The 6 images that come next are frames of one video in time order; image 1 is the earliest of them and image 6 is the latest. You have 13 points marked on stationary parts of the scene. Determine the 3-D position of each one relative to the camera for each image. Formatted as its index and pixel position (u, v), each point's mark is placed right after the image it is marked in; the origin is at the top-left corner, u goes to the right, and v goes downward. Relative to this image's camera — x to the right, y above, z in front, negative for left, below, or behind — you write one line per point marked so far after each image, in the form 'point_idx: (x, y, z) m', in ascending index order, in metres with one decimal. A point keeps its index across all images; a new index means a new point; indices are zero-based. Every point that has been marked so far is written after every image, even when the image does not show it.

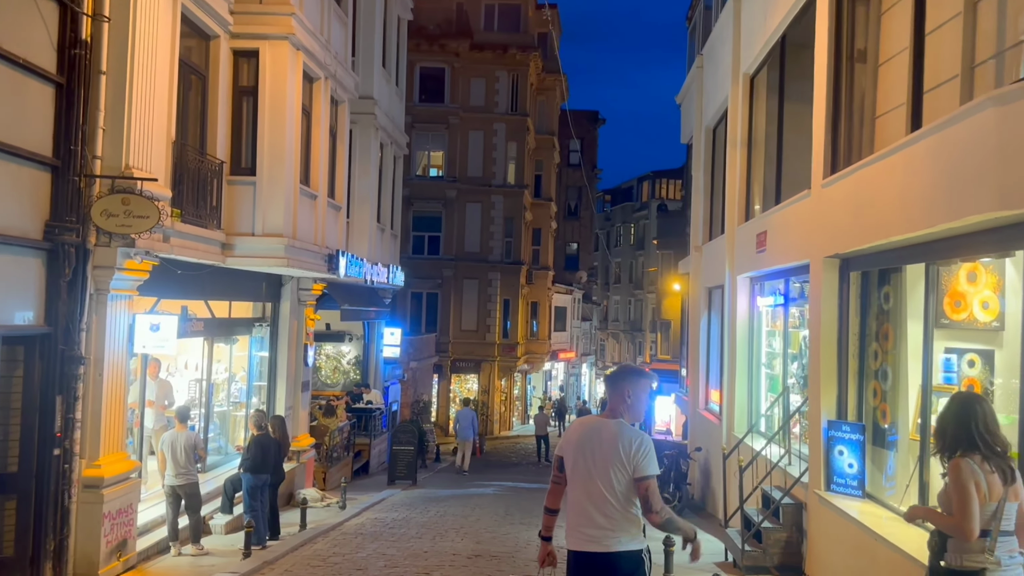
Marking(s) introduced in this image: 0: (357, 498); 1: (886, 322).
0: (-2.6, -3.6, +15.0) m
1: (+3.4, -0.3, +8.1) m
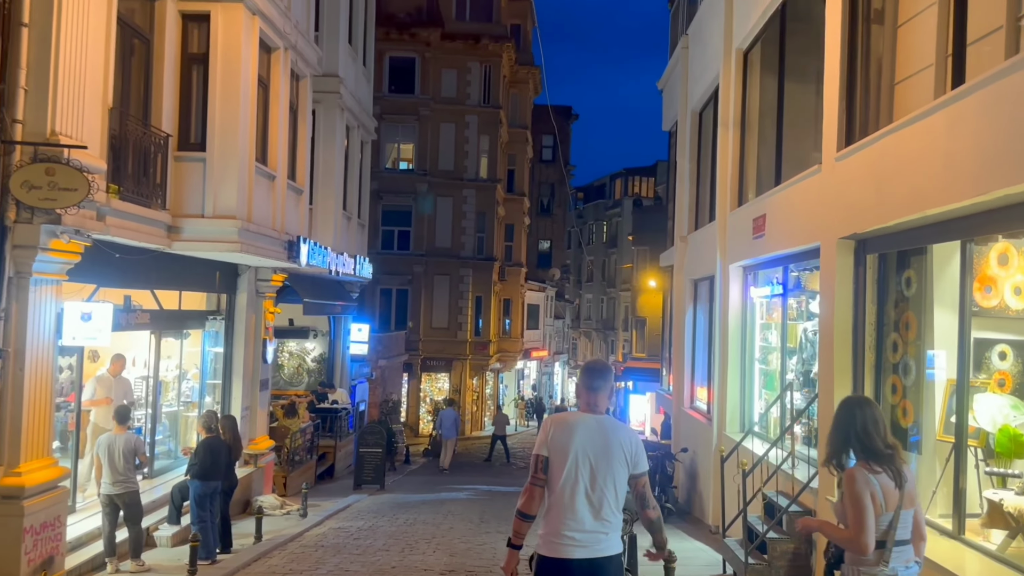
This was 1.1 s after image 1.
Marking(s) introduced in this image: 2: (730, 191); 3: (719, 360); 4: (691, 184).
0: (-3.0, -3.4, +14.0) m
1: (+3.3, -0.2, +7.2) m
2: (+3.0, +1.3, +12.0) m
3: (+2.8, -0.9, +11.9) m
4: (+3.1, +1.8, +14.8) m
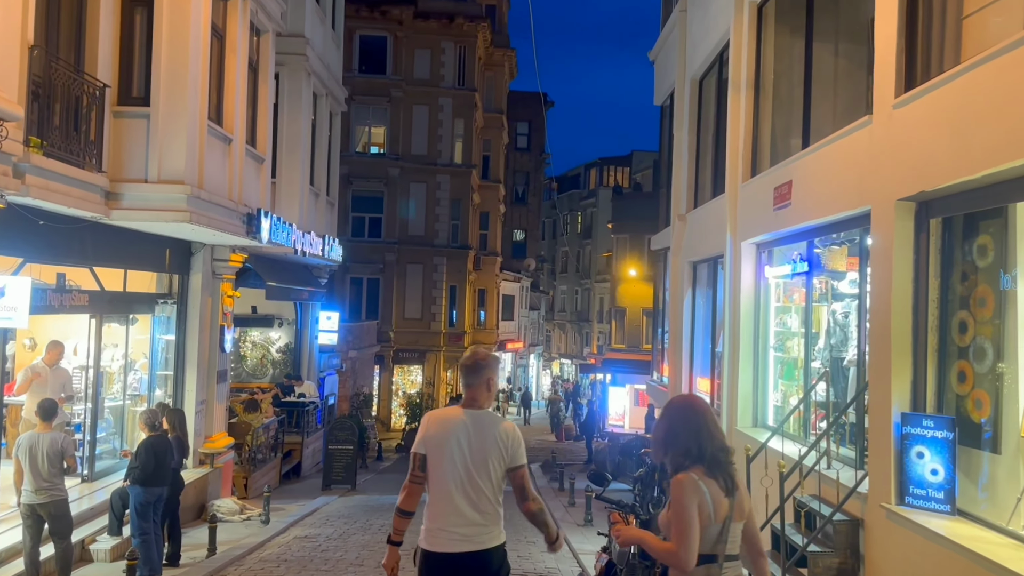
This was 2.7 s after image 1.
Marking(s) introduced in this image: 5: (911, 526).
0: (-3.3, -3.2, +12.6) m
1: (+3.3, 0.0, +6.1) m
2: (+2.9, +1.6, +10.9) m
3: (+2.7, -0.7, +10.8) m
4: (+2.8, +2.0, +13.7) m
5: (+2.8, -1.7, +6.1) m
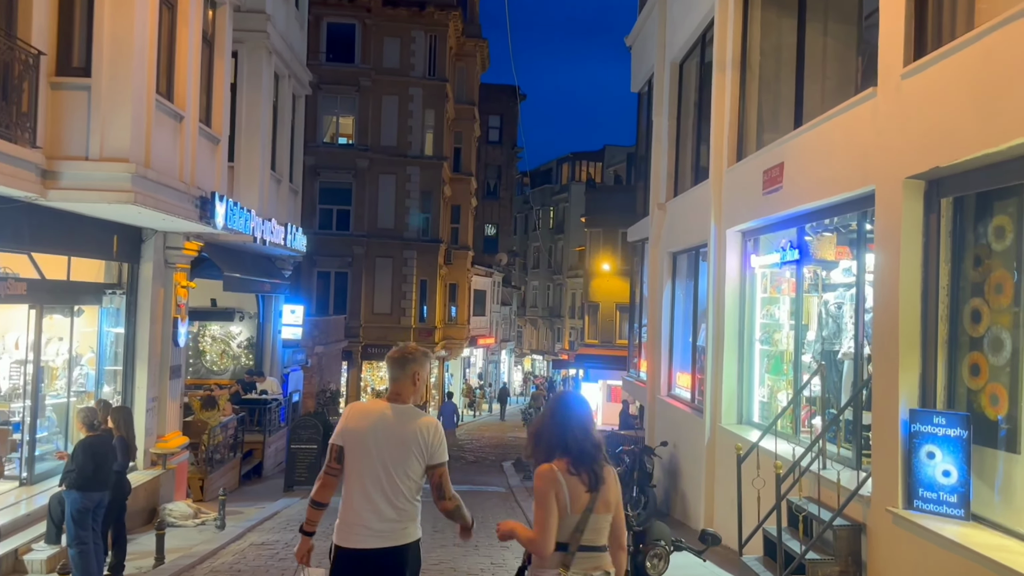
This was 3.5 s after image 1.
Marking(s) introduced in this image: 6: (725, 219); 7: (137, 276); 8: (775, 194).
0: (-3.7, -3.0, +11.9) m
1: (+3.1, +0.1, +5.6) m
2: (+2.6, +1.7, +10.3) m
3: (+2.3, -0.6, +10.3) m
4: (+2.4, +2.1, +13.1) m
5: (+2.6, -1.6, +5.6) m
6: (+2.5, +0.8, +10.2) m
7: (-4.8, +0.2, +11.3) m
8: (+2.5, +0.9, +8.5) m
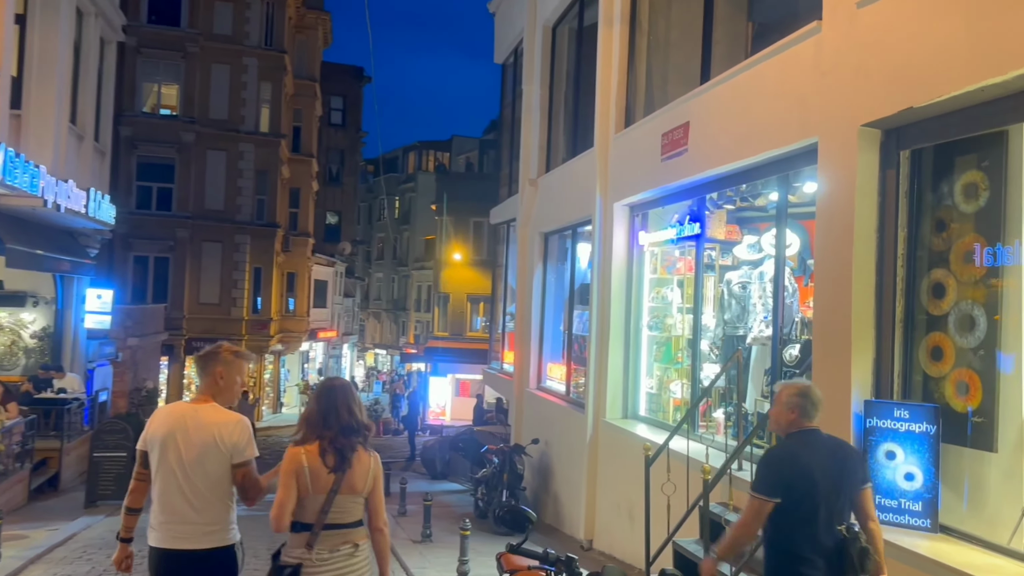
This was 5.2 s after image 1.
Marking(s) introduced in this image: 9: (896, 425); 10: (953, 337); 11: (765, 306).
0: (-5.4, -2.8, +9.8) m
1: (+2.5, +0.3, +4.8) m
2: (+1.1, +1.9, +9.3) m
3: (+0.9, -0.4, +9.2) m
4: (+0.4, +2.4, +12.0) m
5: (+2.0, -1.4, +4.6) m
6: (+1.0, +1.0, +9.1) m
7: (-6.4, +0.4, +8.9) m
8: (+1.4, +1.1, +7.5) m
9: (+2.1, -0.7, +4.7) m
10: (+2.4, -0.3, +4.8) m
11: (+2.0, -0.2, +6.9) m
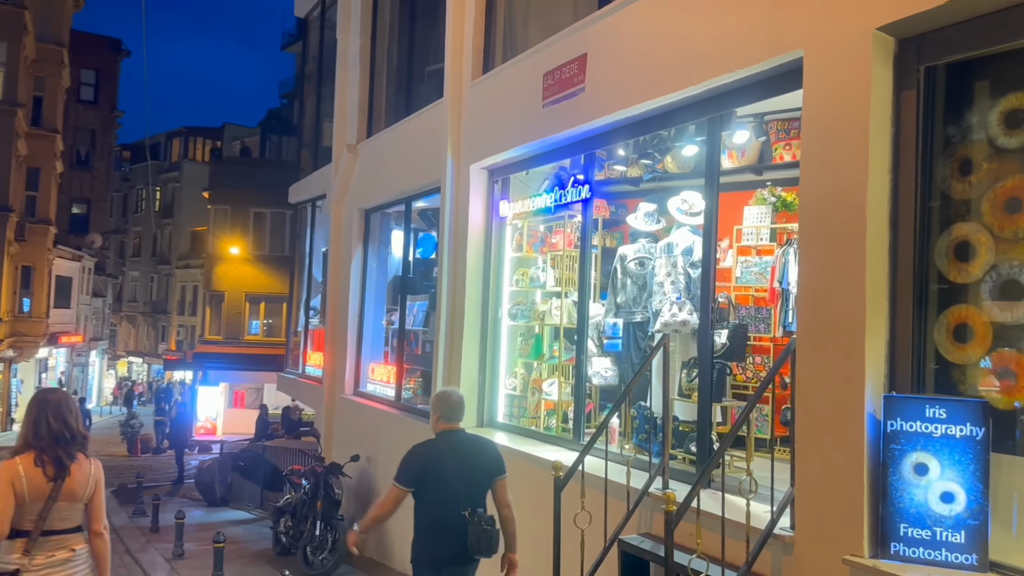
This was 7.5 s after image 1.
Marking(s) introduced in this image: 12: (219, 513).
0: (-6.8, -2.5, +6.4) m
1: (+2.1, +0.5, +3.7) m
2: (-0.4, +2.0, +7.7) m
3: (-0.6, -0.2, +7.5) m
4: (-1.7, +2.5, +10.2) m
5: (+1.6, -1.2, +3.4) m
6: (-0.4, +1.2, +7.5) m
7: (-7.5, +0.7, +5.4) m
8: (+0.4, +1.3, +6.0) m
9: (+1.7, -0.6, +3.5) m
10: (+2.0, -0.1, +3.7) m
11: (+1.1, 0.0, +5.6) m
12: (-4.2, -3.2, +12.5) m
